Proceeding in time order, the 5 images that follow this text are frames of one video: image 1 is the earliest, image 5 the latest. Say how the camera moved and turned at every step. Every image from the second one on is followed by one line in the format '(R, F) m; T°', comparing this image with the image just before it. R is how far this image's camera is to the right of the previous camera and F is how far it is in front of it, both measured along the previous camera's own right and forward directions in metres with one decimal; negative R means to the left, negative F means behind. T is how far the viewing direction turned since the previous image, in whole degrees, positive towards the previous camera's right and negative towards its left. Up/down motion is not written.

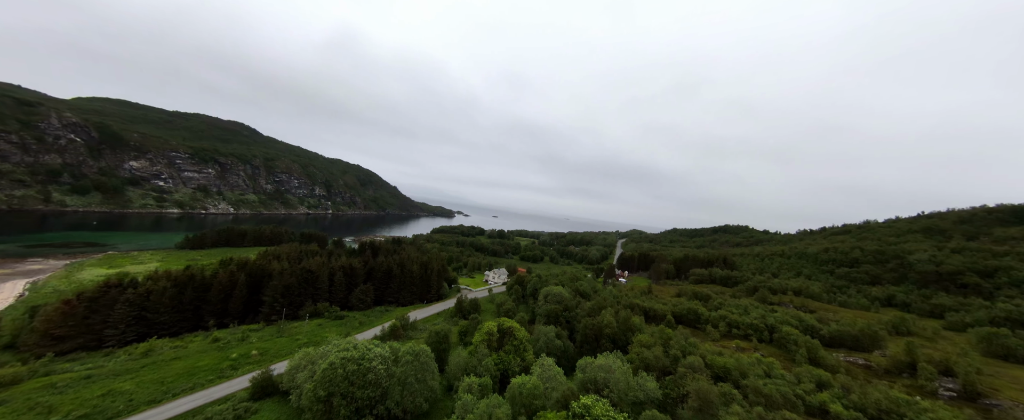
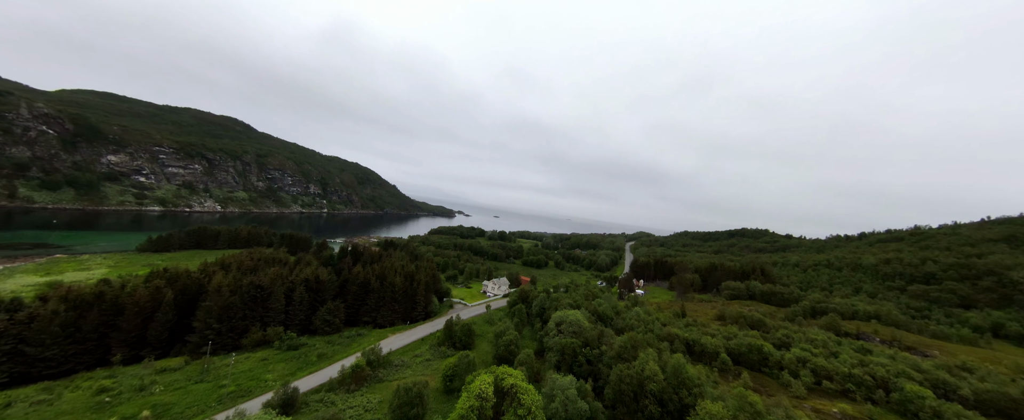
(-0.1, +5.7) m; 0°
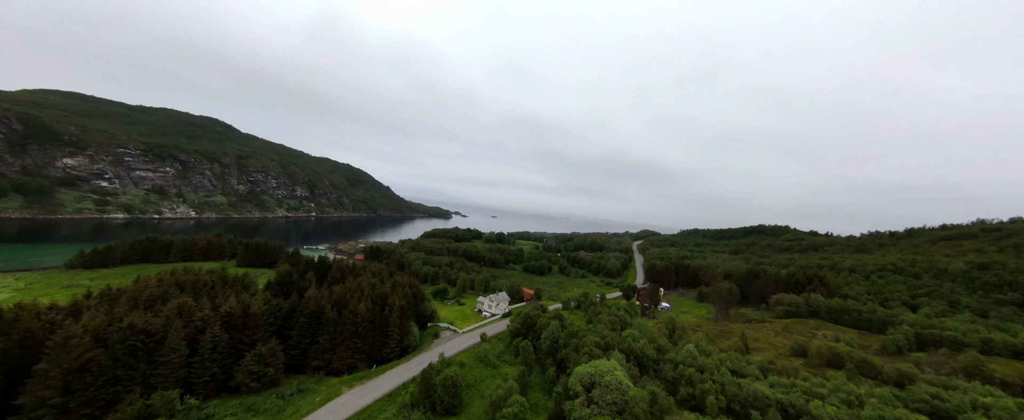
(-0.1, +6.6) m; 0°
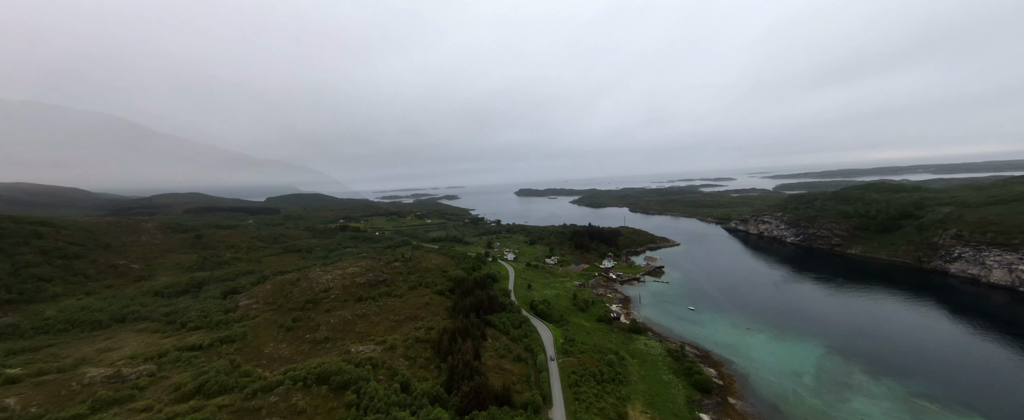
(-0.6, +27.1) m; +1°
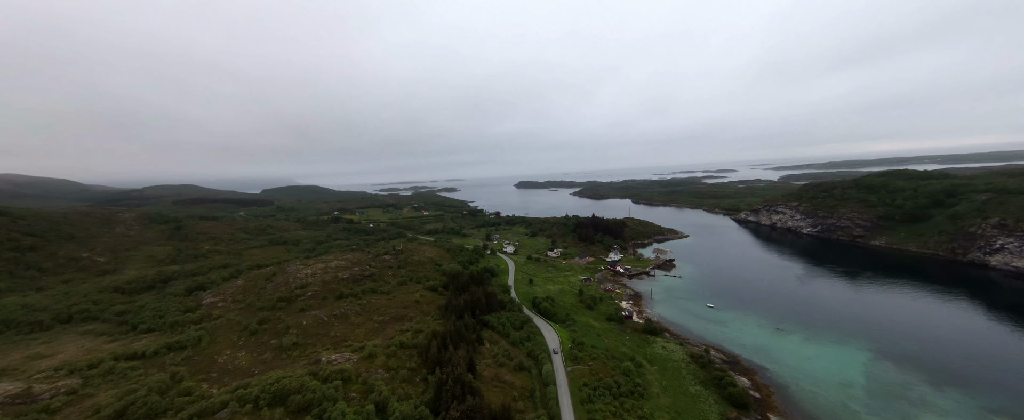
(-0.3, +12.5) m; 0°
